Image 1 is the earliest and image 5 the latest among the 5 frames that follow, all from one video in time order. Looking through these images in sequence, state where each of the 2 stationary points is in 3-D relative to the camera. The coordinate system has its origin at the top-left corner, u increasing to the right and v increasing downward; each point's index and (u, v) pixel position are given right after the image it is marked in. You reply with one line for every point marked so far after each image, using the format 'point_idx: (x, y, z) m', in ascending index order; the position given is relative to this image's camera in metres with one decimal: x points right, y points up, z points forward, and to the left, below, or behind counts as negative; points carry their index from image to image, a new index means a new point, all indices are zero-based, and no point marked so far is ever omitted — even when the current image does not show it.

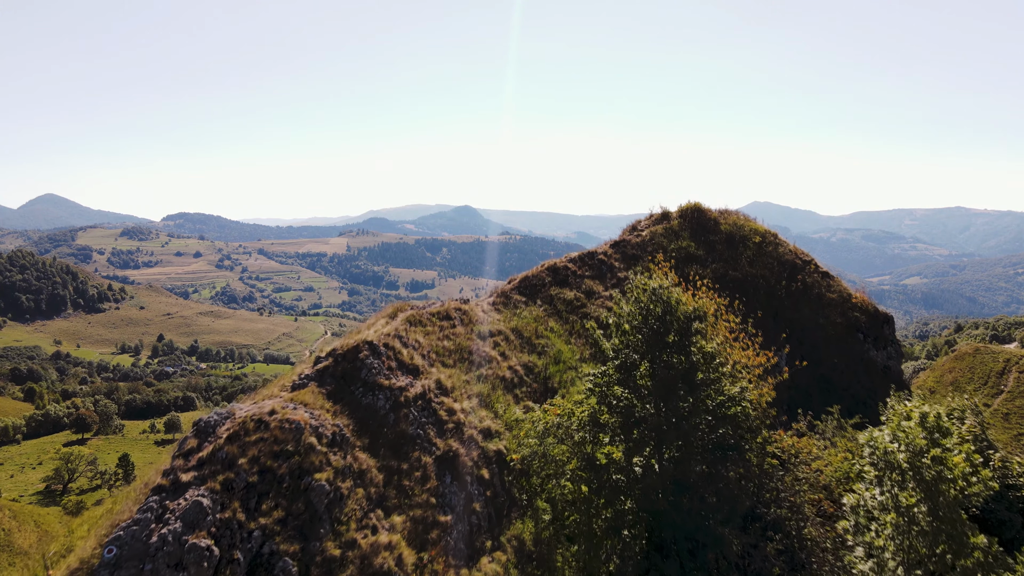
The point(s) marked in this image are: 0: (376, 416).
0: (-4.2, -3.9, +13.2) m
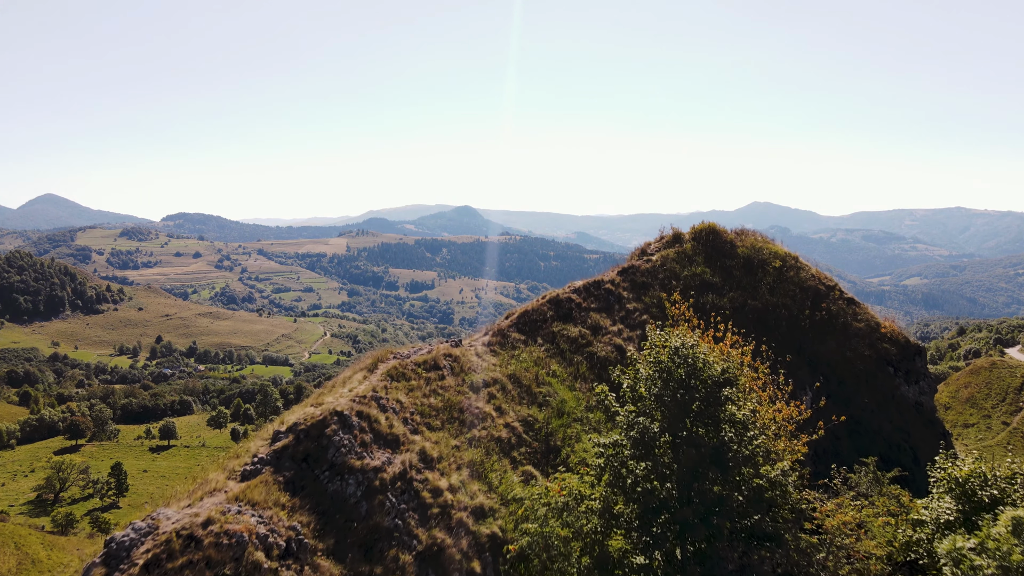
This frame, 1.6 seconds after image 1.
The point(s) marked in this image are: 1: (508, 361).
0: (-4.3, -5.6, +10.9) m
1: (-0.2, -3.2, +18.3) m
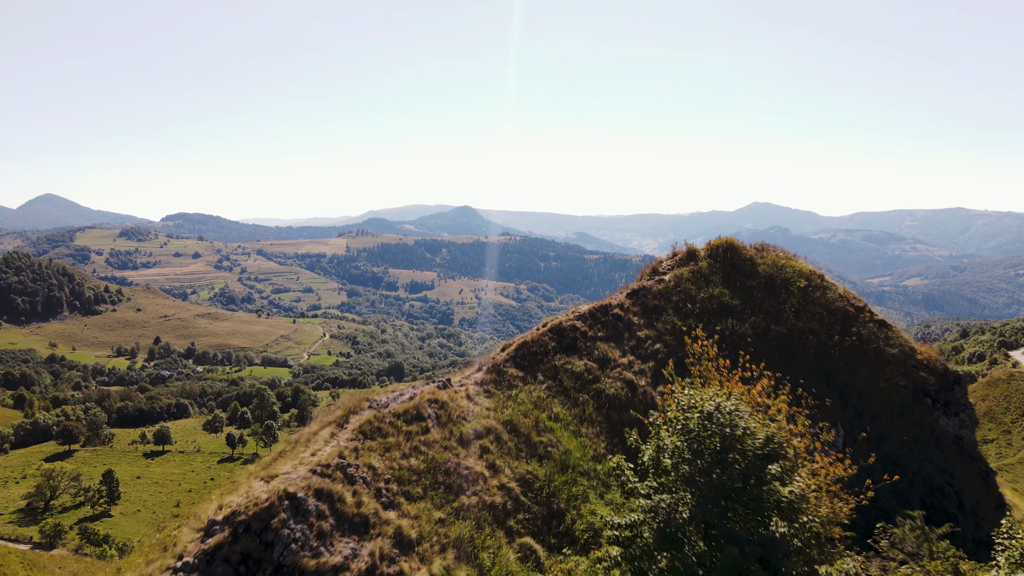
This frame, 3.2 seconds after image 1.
0: (-4.4, -6.7, +8.6) m
1: (-0.3, -4.4, +15.9) m
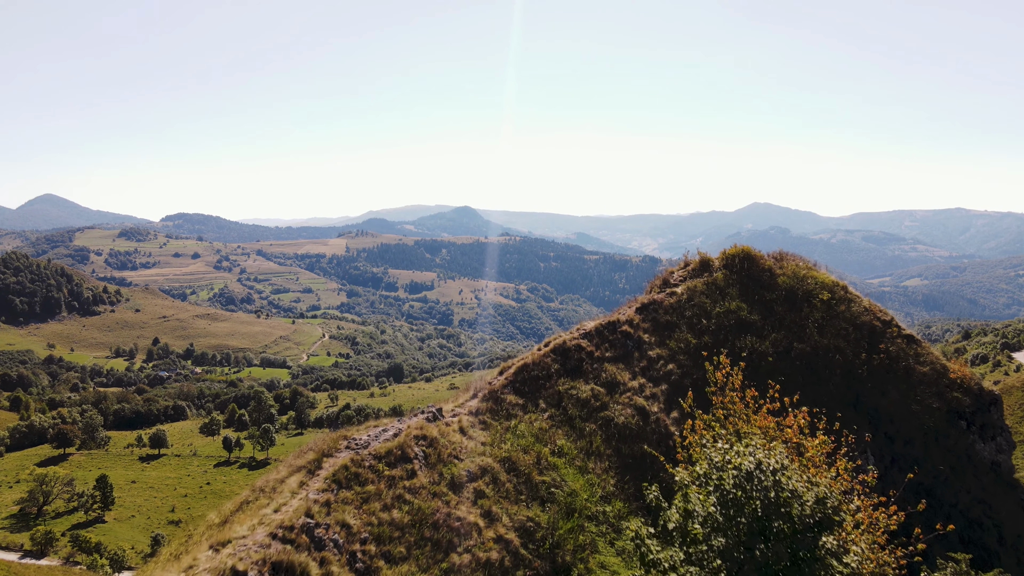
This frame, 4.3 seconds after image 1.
0: (-4.5, -7.4, +6.9) m
1: (-0.3, -5.0, +14.2) m
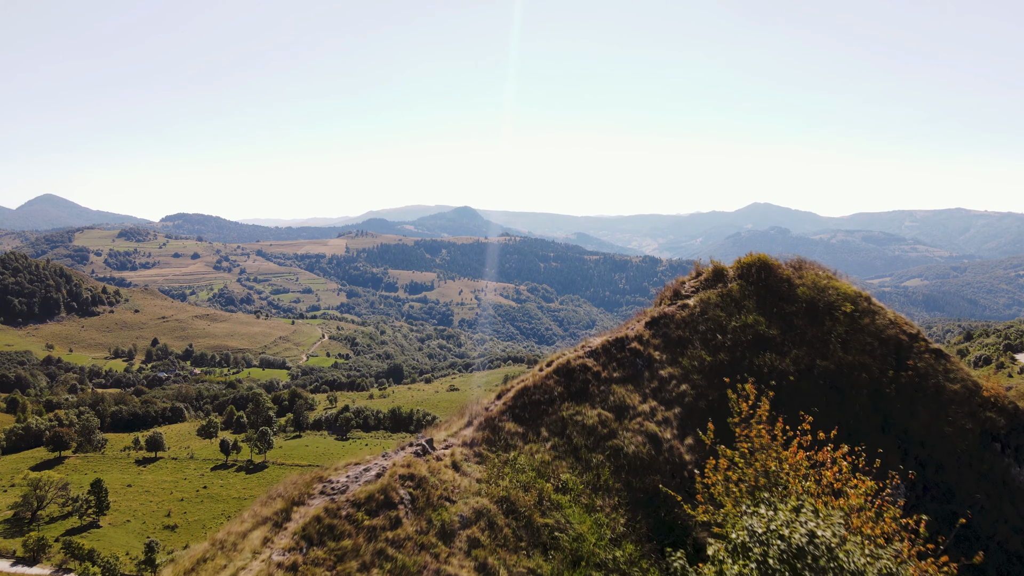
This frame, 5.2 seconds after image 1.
0: (-4.5, -7.9, +5.4) m
1: (-0.4, -5.5, +12.7) m
